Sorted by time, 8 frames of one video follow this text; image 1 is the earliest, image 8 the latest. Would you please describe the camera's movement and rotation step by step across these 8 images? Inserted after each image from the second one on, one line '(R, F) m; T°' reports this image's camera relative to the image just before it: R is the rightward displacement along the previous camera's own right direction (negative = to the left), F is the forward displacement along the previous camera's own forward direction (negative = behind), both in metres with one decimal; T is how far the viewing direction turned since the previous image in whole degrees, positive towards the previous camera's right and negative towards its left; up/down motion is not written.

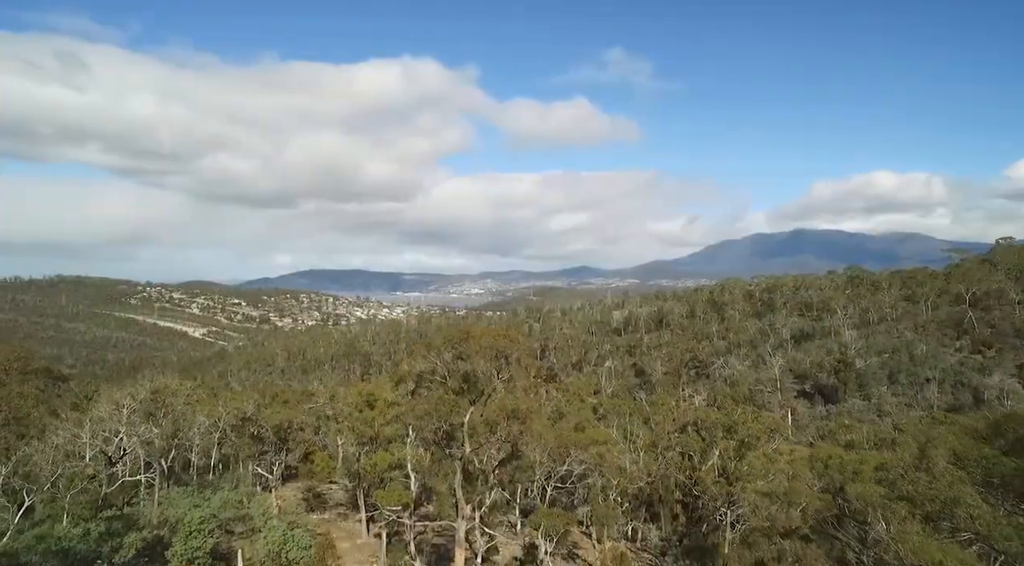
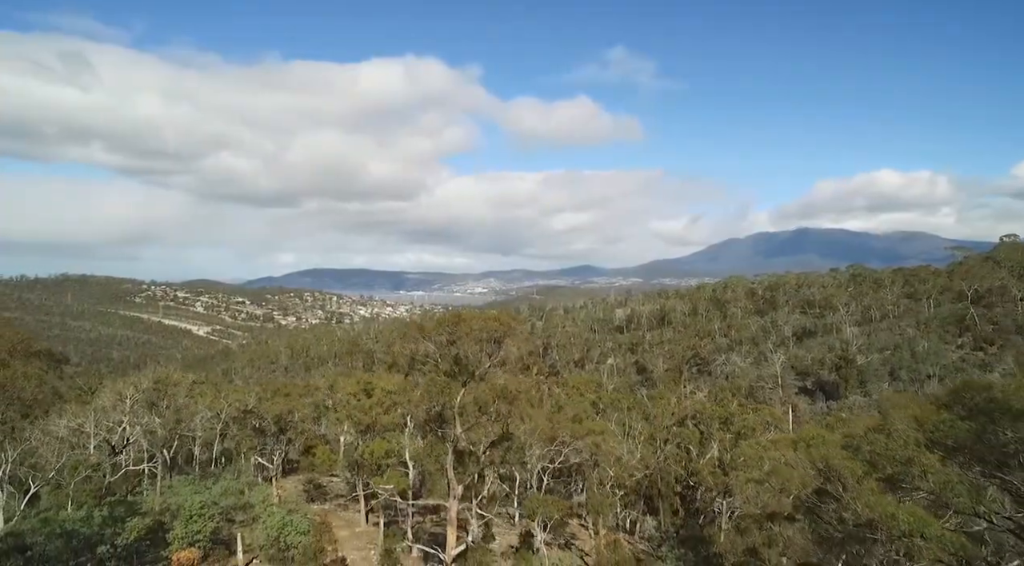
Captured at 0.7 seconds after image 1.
(+0.4, -0.6) m; 0°
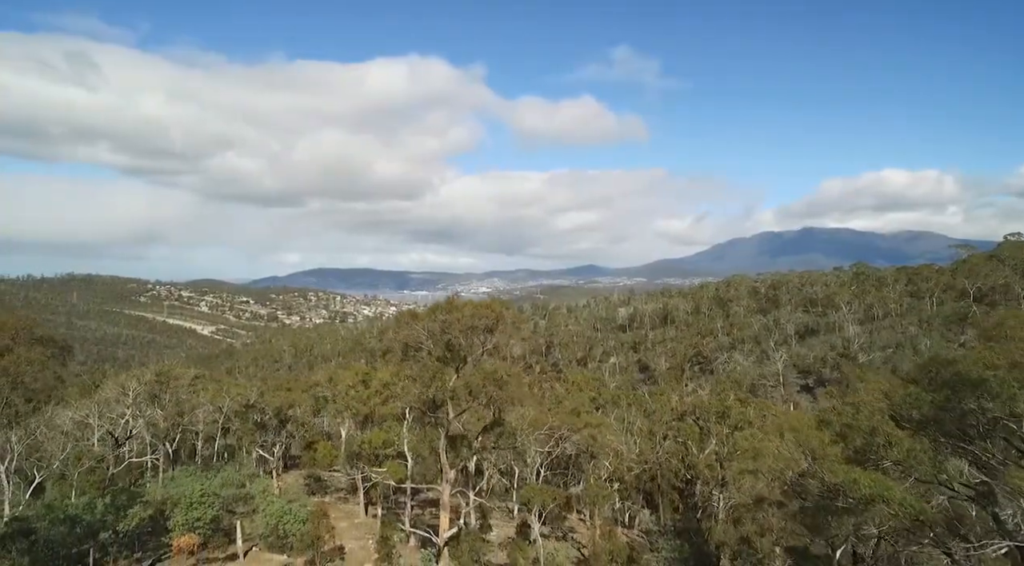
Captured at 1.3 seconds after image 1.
(+0.3, -0.5) m; 0°
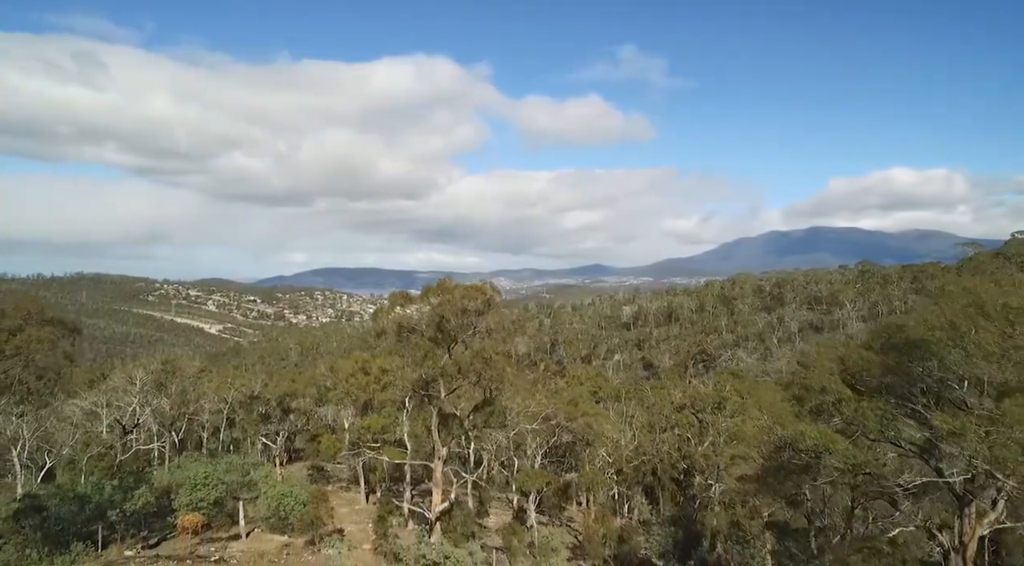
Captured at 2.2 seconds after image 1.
(+0.5, -0.9) m; 0°
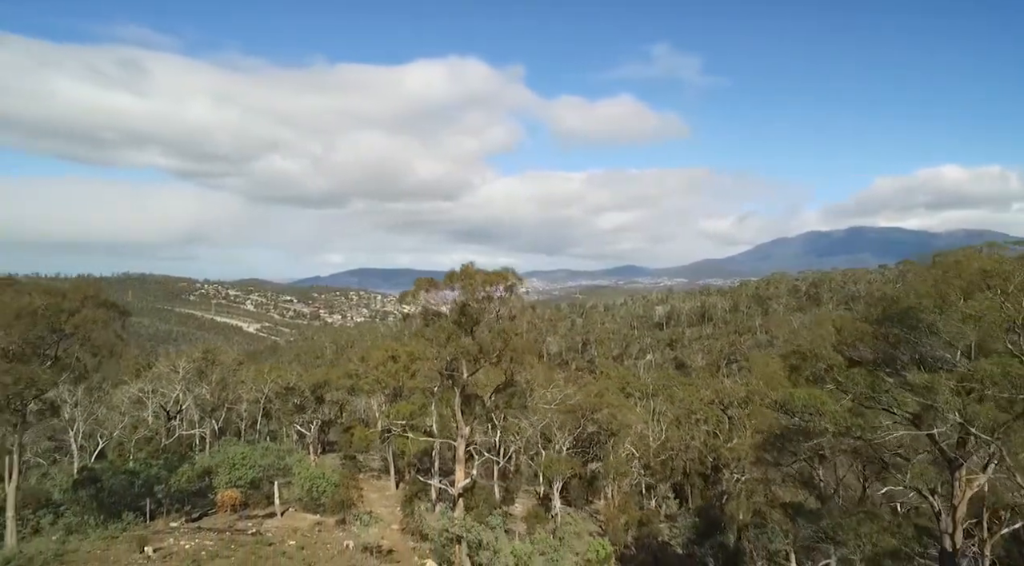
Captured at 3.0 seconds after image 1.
(+0.4, -1.0) m; -2°
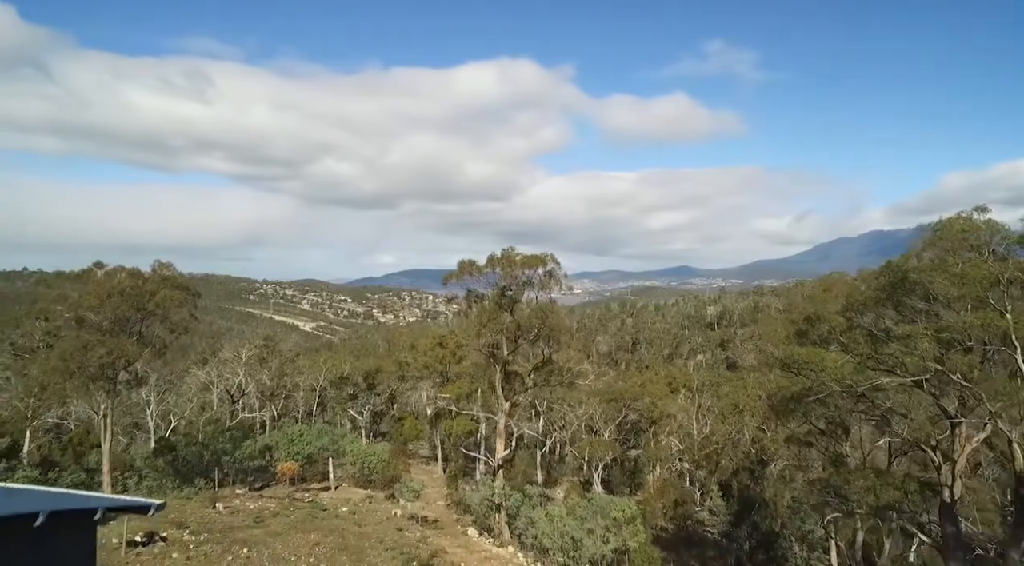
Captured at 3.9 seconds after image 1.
(+0.5, -1.5) m; -4°
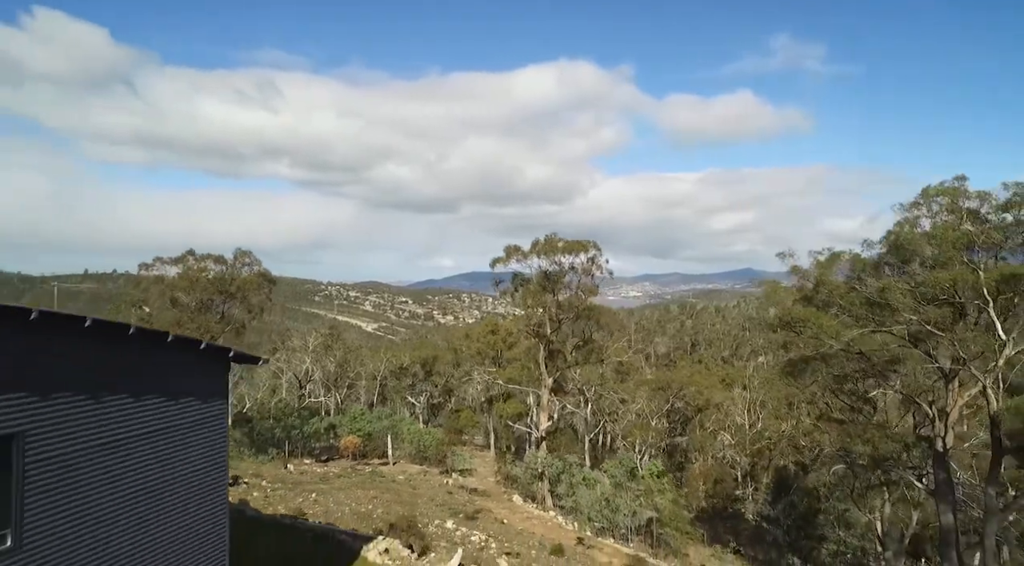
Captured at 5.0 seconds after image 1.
(+0.6, -2.0) m; -4°
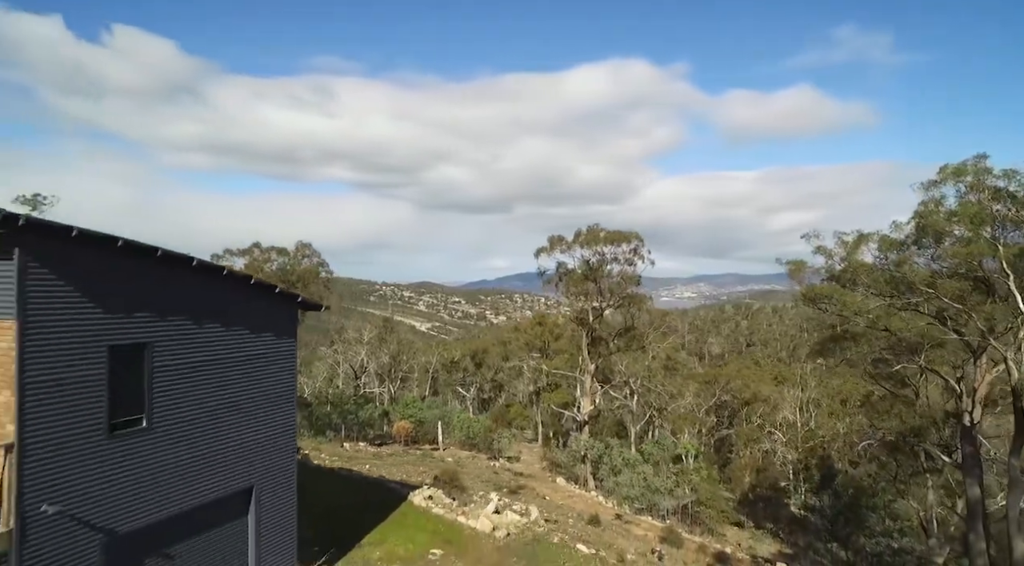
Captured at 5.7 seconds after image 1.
(+0.3, -1.1) m; -4°
